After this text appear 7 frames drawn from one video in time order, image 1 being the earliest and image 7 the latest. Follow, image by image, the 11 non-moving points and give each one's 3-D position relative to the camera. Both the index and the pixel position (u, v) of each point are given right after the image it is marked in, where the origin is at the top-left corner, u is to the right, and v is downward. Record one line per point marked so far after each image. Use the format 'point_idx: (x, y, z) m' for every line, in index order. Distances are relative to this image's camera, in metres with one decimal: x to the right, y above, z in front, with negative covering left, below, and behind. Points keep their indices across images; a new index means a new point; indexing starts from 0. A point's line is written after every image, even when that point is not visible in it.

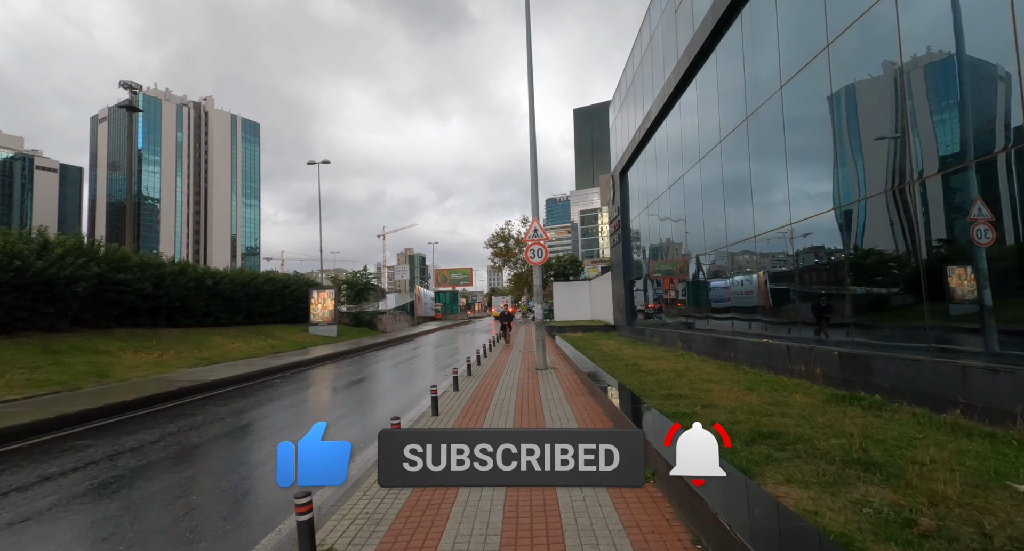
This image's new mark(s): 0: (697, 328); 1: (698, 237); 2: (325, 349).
0: (+6.4, -1.8, +15.4) m
1: (+6.4, +1.2, +15.5) m
2: (-8.4, -3.2, +18.8) m
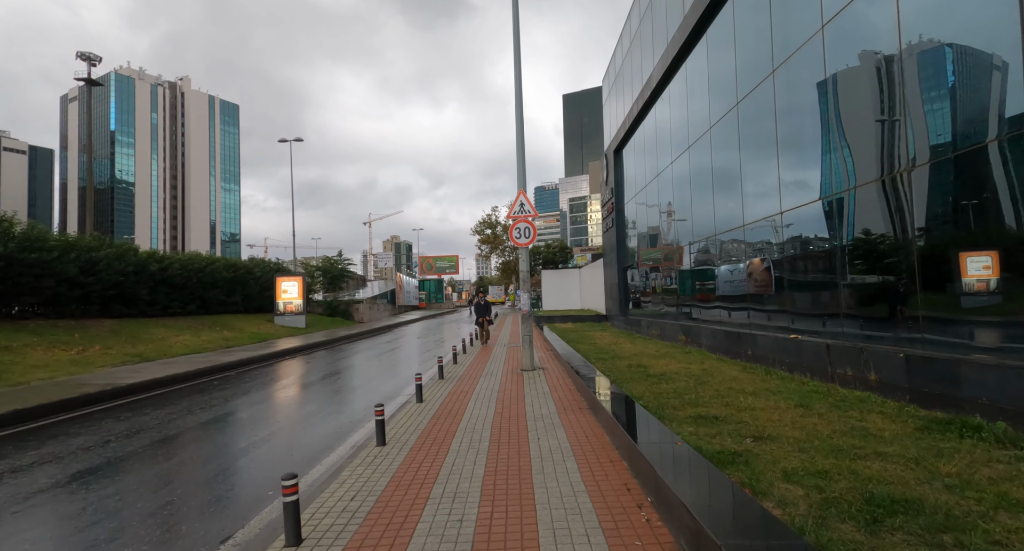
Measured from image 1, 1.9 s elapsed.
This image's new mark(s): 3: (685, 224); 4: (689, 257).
0: (+5.9, -1.4, +14.6) m
1: (+6.0, +1.6, +14.6) m
2: (-9.0, -2.7, +17.7) m
3: (+5.9, +1.8, +14.6) m
4: (+5.9, +0.6, +15.9) m
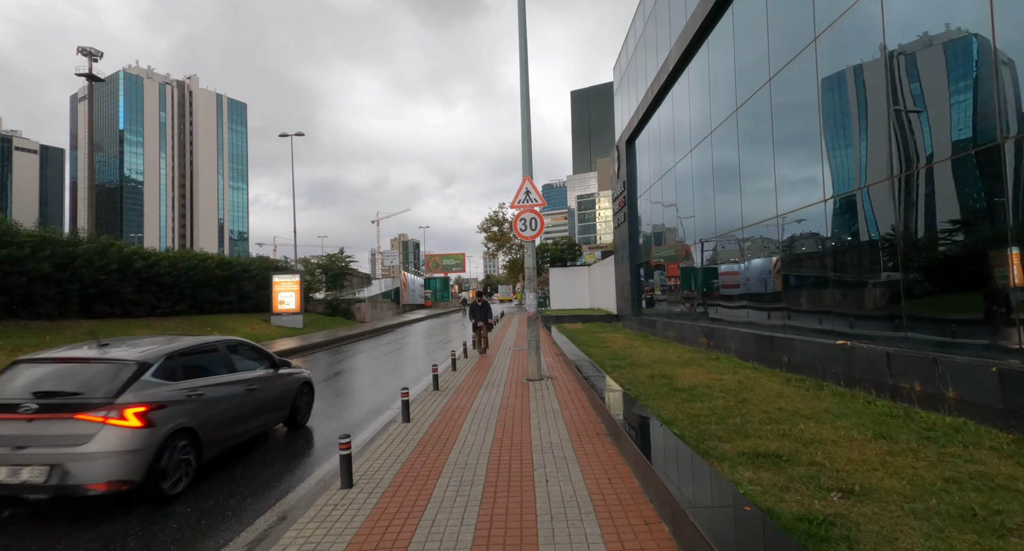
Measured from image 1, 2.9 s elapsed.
0: (+6.1, -1.3, +13.9) m
1: (+6.2, +1.7, +13.9) m
2: (-8.7, -2.6, +17.2) m
3: (+6.1, +1.9, +13.9) m
4: (+6.2, +0.6, +15.2) m
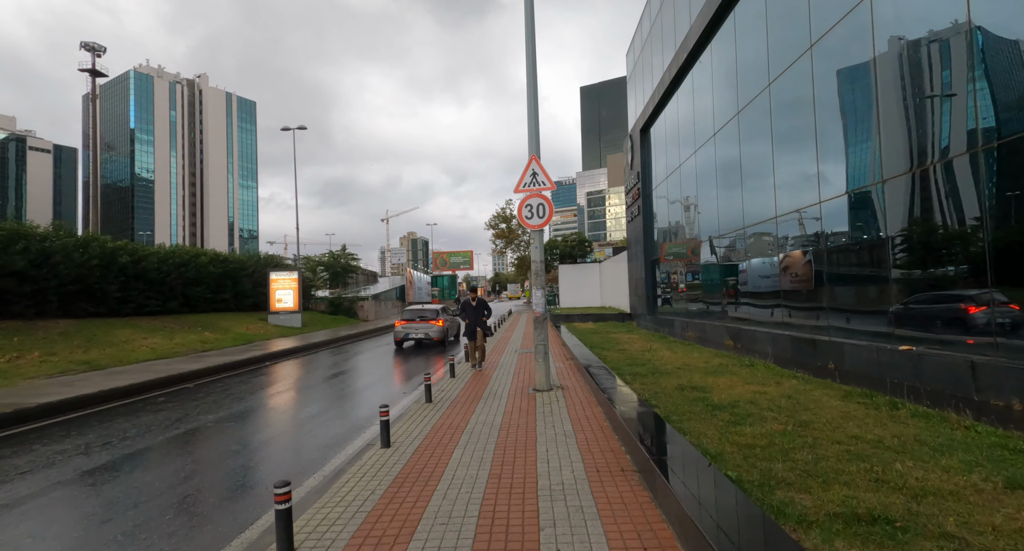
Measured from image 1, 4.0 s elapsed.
0: (+6.3, -1.2, +13.2) m
1: (+6.4, +1.7, +13.2) m
2: (-8.4, -2.5, +16.8) m
3: (+6.3, +2.0, +13.2) m
4: (+6.4, +0.8, +14.5) m
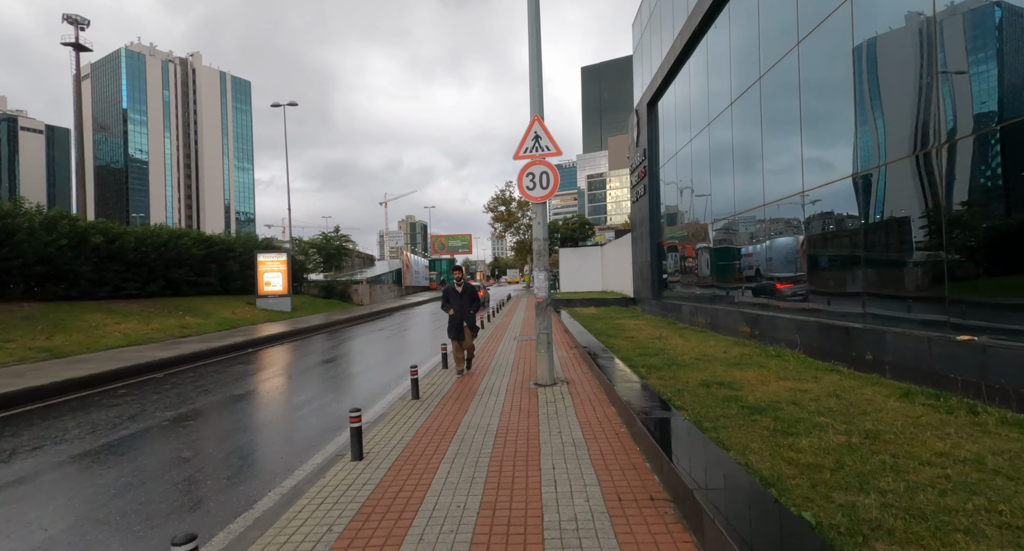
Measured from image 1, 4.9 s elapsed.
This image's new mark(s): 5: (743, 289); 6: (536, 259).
0: (+6.3, -0.8, +12.8) m
1: (+6.4, +2.2, +12.7) m
2: (-8.5, -1.9, +16.4) m
3: (+6.3, +2.4, +12.6) m
4: (+6.4, +1.3, +14.0) m
5: (+6.3, -0.4, +12.3) m
6: (+0.3, +0.2, +6.7) m
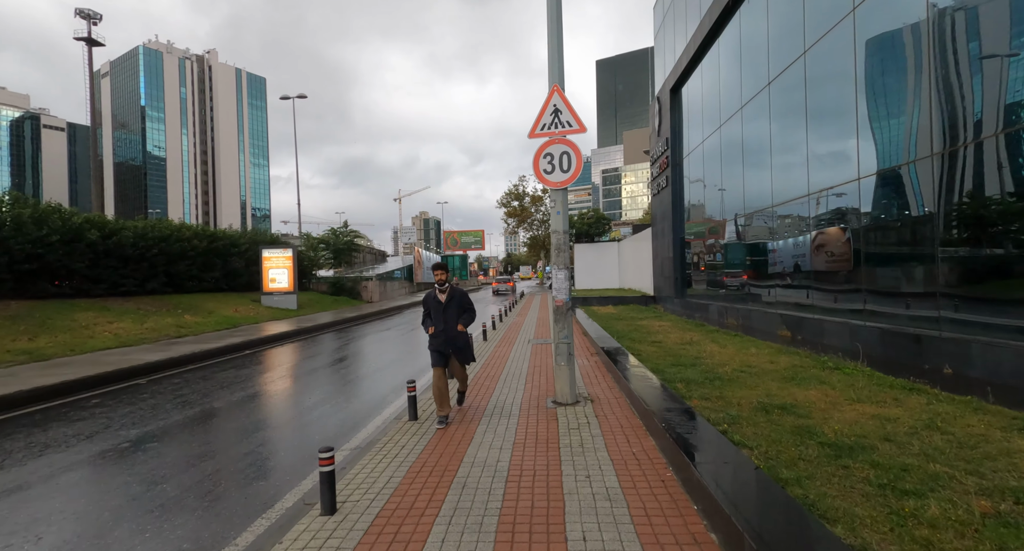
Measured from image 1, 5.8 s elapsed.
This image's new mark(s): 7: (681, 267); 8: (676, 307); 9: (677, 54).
0: (+6.7, -0.7, +12.1) m
1: (+6.7, +2.3, +11.9) m
2: (-8.0, -1.7, +16.2) m
3: (+6.7, +2.5, +11.9) m
4: (+6.8, +1.3, +13.3) m
5: (+6.6, -0.3, +11.6) m
6: (+0.5, +0.3, +6.2) m
7: (+7.0, +0.4, +19.7) m
8: (+6.8, -1.3, +19.6) m
9: (+6.7, +9.0, +19.1) m
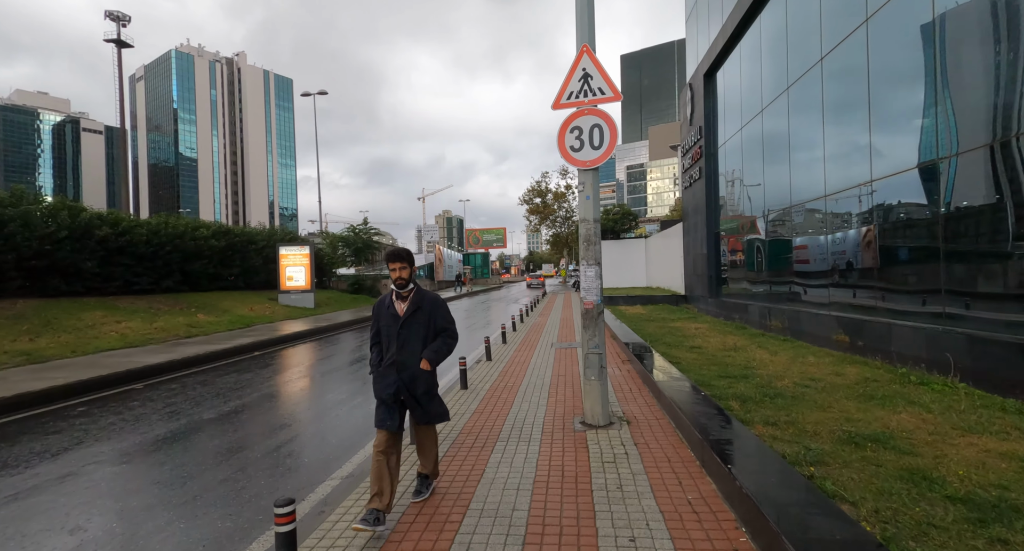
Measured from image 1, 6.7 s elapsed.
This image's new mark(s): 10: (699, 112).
0: (+7.2, -0.6, +11.3) m
1: (+7.3, +2.3, +11.1) m
2: (-7.2, -1.7, +16.1) m
3: (+7.2, +2.5, +11.1) m
4: (+7.4, +1.4, +12.5) m
5: (+7.1, -0.3, +10.8) m
6: (+0.8, +0.3, +5.7) m
7: (+7.9, +0.5, +18.9) m
8: (+7.7, -1.2, +18.8) m
9: (+7.6, +9.1, +18.3) m
10: (+7.7, +6.7, +19.9) m
